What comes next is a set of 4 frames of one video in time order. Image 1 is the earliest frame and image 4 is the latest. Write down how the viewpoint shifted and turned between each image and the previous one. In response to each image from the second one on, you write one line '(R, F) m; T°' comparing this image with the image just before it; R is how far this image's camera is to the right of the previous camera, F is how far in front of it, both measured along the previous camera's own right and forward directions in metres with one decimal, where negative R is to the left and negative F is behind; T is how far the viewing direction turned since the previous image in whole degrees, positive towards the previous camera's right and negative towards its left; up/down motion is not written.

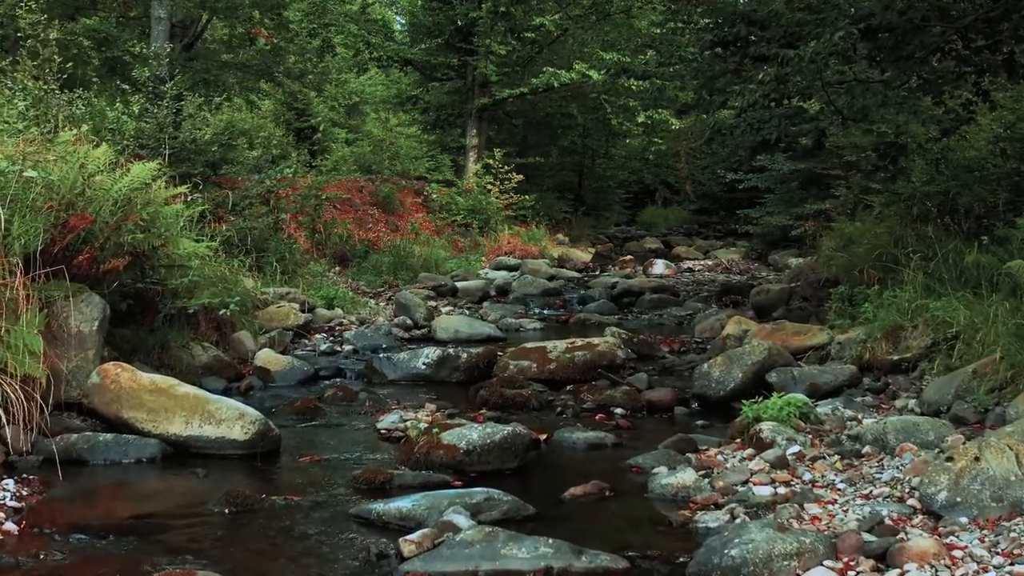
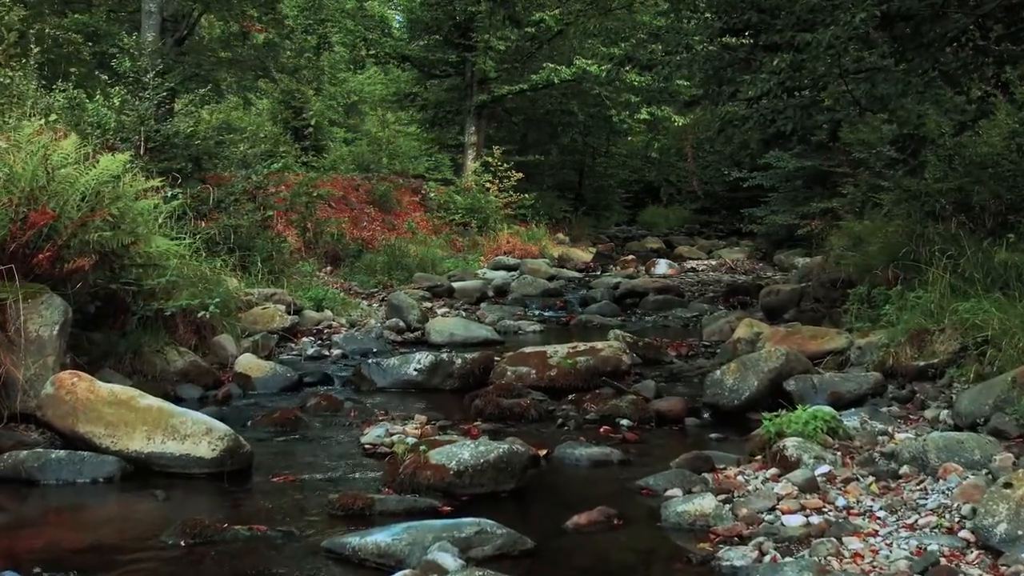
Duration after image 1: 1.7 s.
(0.0, +0.5) m; 0°
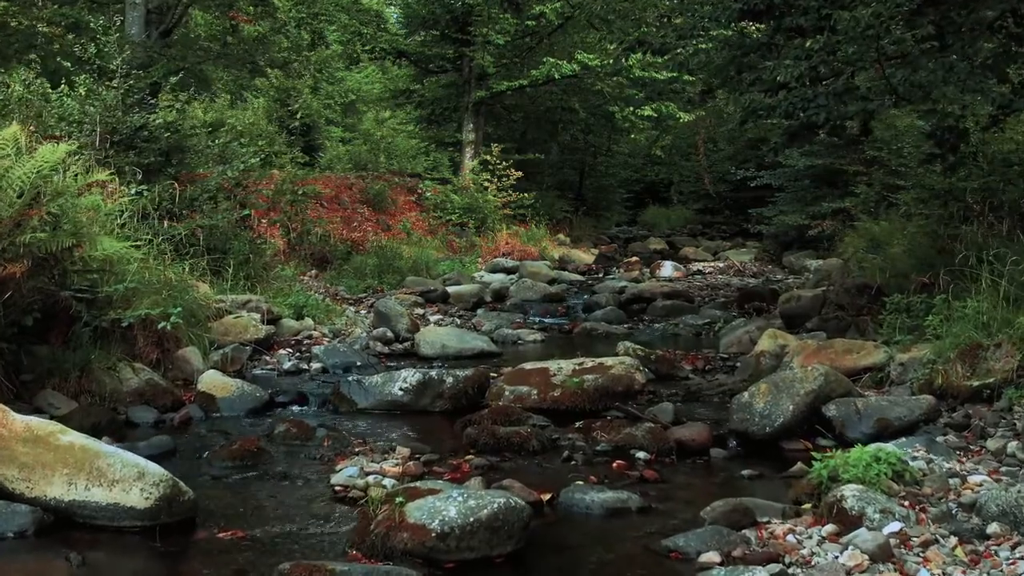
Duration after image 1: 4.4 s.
(0.0, +0.8) m; 0°
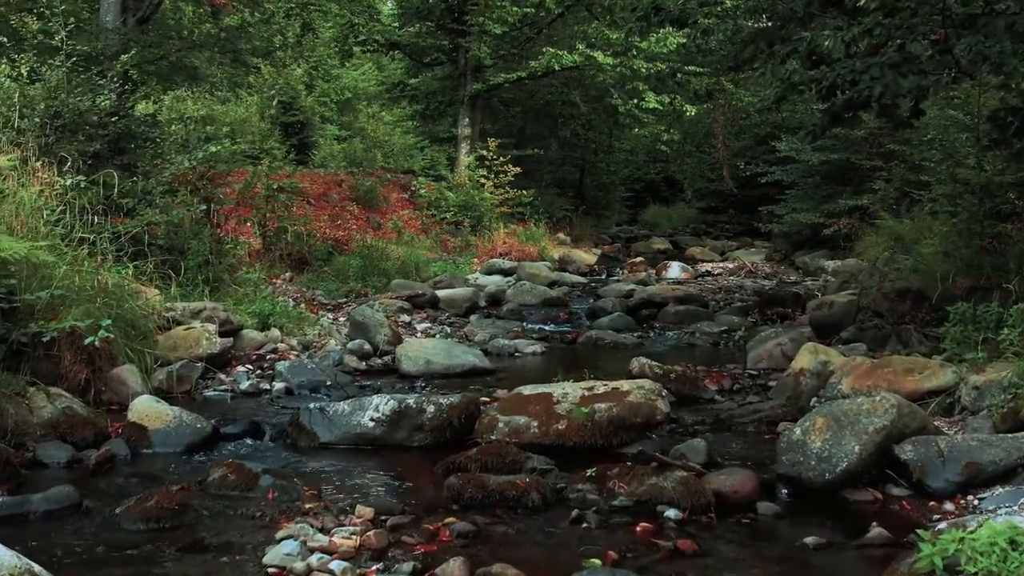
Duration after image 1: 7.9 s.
(0.0, +1.1) m; 0°
